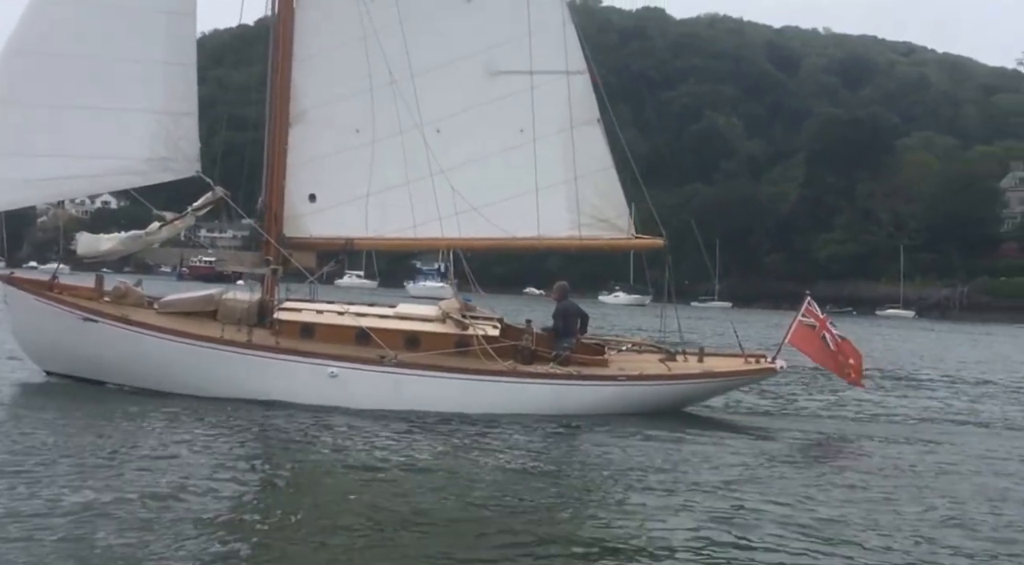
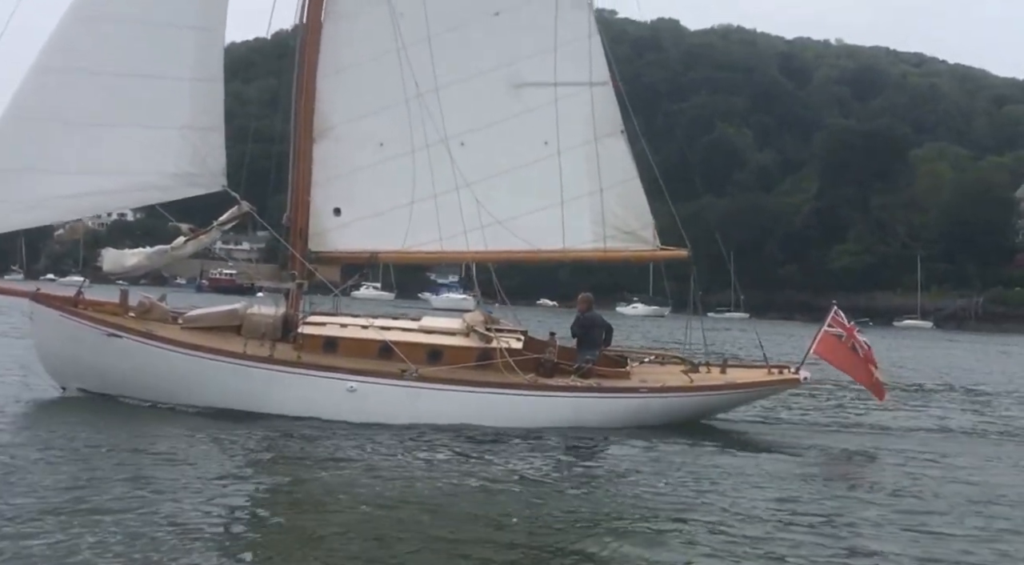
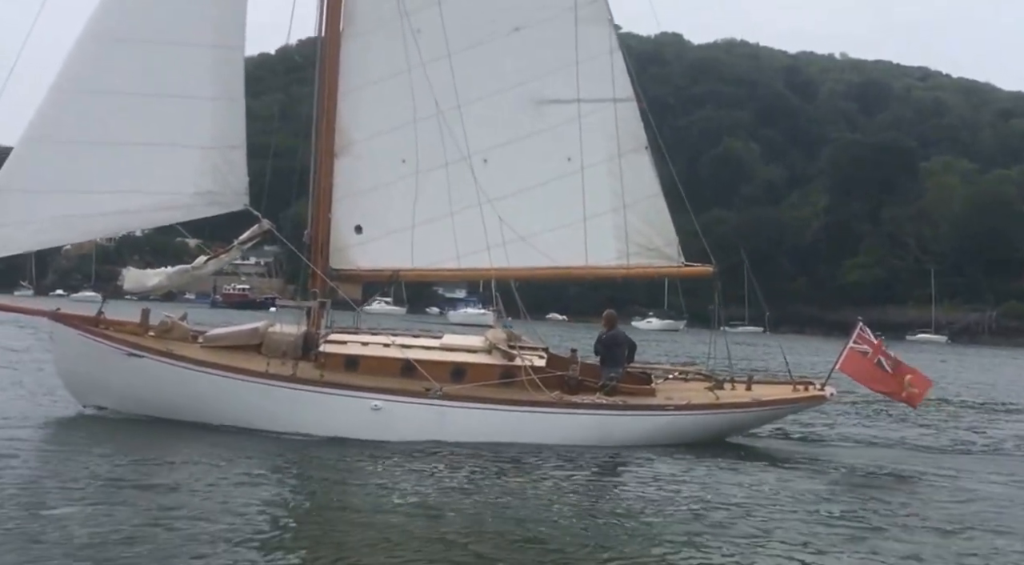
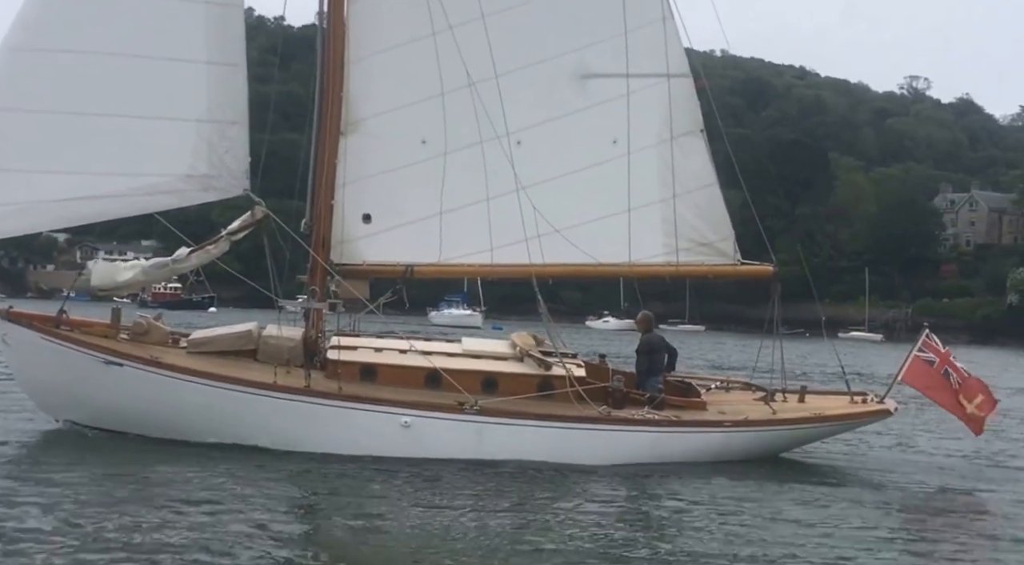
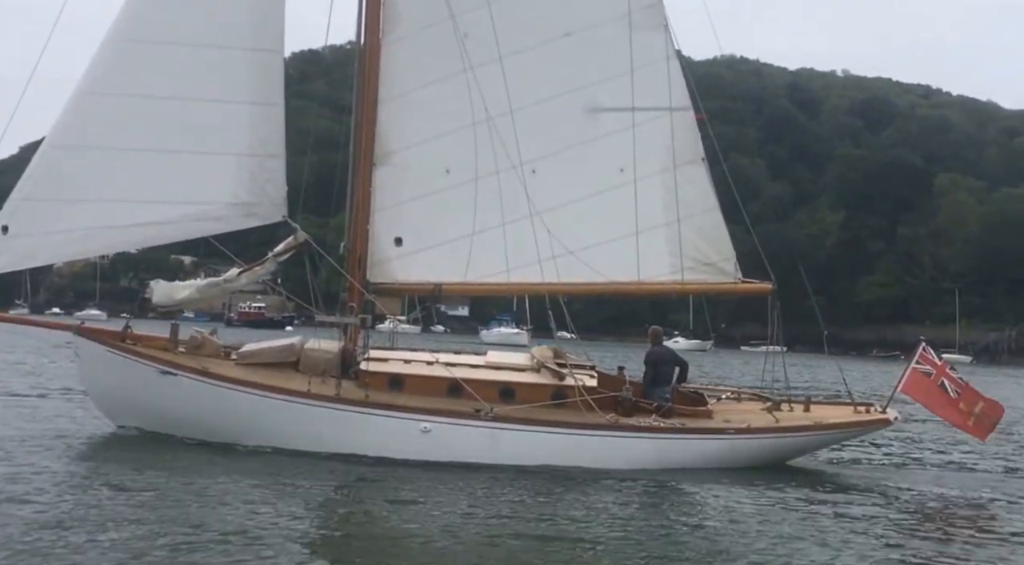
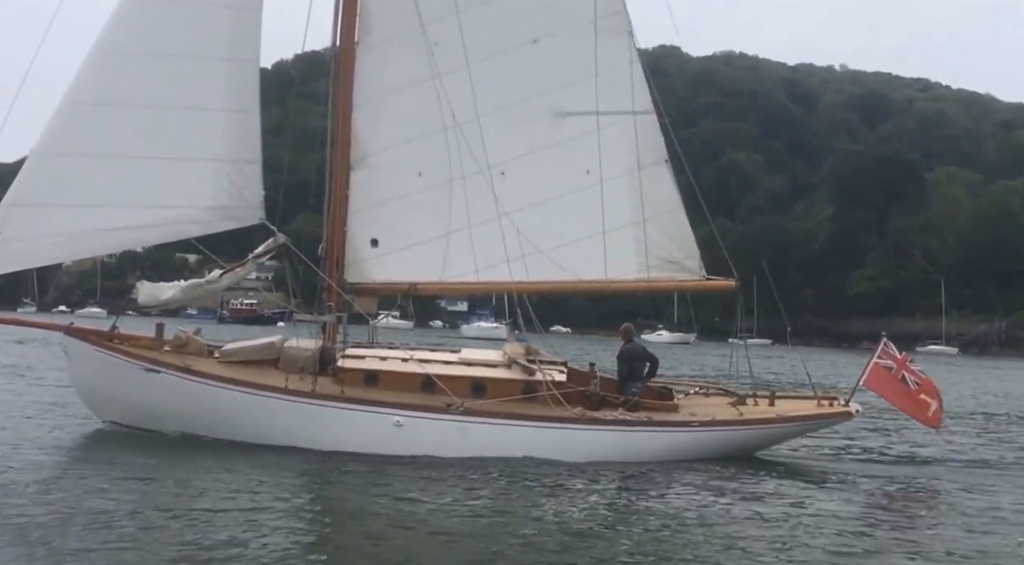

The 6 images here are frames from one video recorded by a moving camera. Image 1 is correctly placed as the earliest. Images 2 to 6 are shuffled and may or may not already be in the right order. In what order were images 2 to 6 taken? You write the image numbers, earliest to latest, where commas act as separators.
2, 3, 6, 5, 4
